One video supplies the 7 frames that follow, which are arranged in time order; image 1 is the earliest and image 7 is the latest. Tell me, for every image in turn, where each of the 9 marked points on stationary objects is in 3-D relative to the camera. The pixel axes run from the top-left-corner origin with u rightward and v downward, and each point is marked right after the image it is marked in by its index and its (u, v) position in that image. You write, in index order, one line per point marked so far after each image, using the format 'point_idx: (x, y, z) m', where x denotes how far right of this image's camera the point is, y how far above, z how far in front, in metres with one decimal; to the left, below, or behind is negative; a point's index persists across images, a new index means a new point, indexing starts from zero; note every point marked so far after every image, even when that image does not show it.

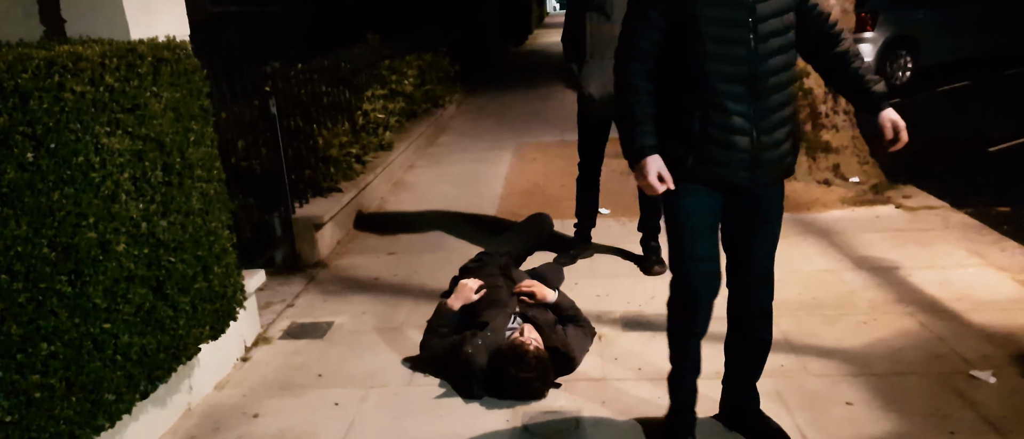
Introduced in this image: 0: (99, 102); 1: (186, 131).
0: (-1.1, +0.3, +2.2) m
1: (-1.1, +0.3, +2.7) m
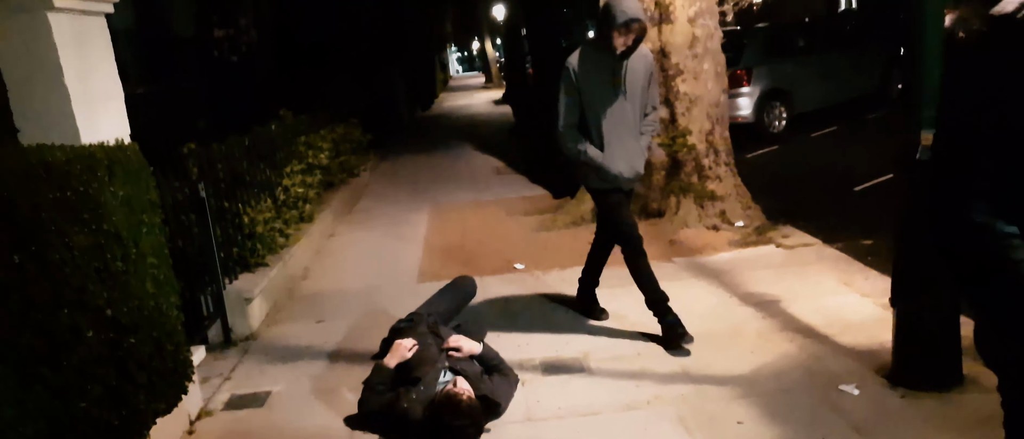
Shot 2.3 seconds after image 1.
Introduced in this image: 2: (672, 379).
0: (-1.4, 0.0, +2.5) m
1: (-1.4, 0.0, +3.0) m
2: (+0.8, -0.8, +4.1) m
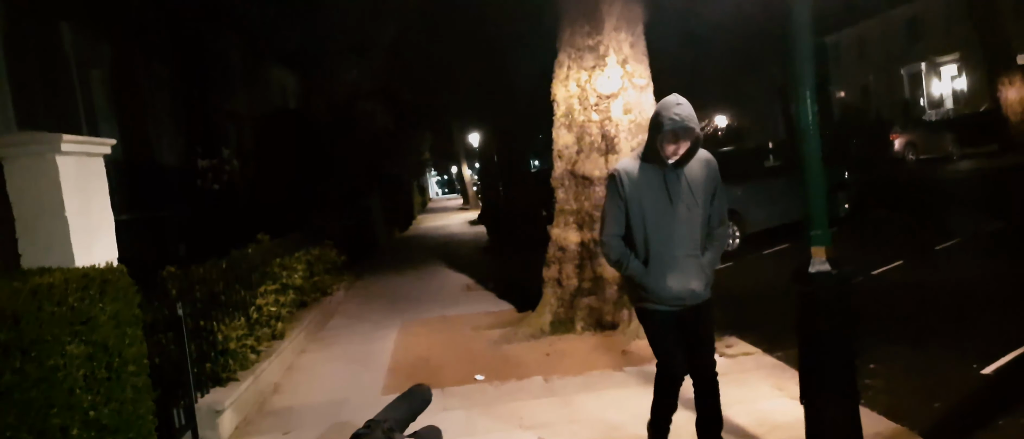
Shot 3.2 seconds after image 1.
0: (-1.7, -0.4, +2.9) m
1: (-1.7, -0.5, +3.4) m
2: (+0.5, -1.4, +4.4) m
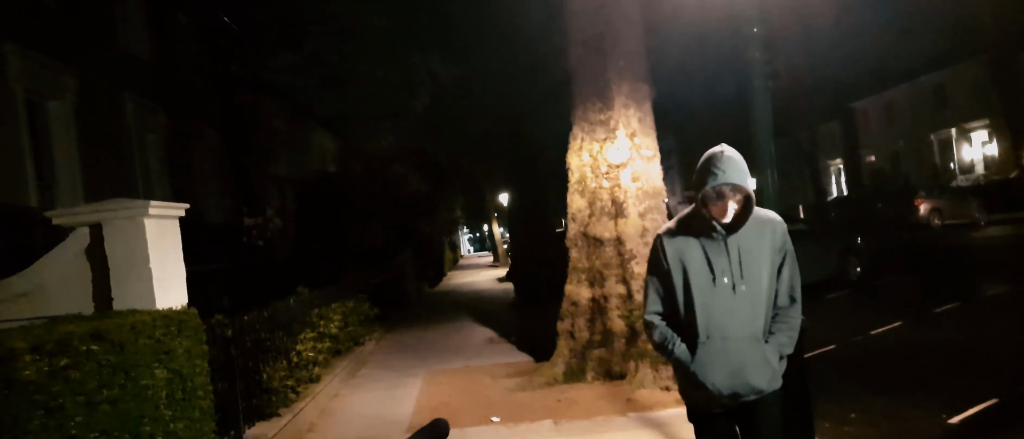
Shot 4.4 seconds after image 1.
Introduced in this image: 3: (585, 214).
0: (-1.7, -0.6, +3.7) m
1: (-1.7, -0.8, +4.1) m
2: (+0.6, -1.8, +5.0) m
3: (+0.8, +0.1, +8.4) m
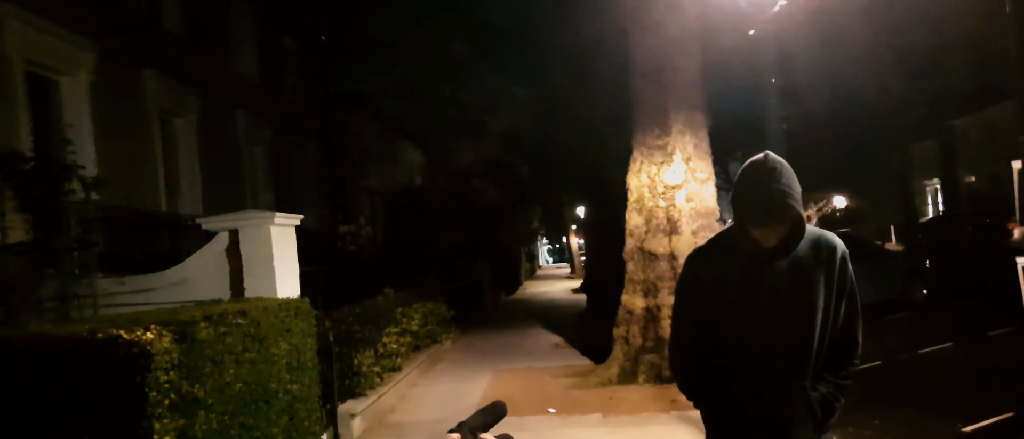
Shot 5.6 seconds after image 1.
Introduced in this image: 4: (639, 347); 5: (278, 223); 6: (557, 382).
0: (-1.4, -0.7, +4.8) m
1: (-1.4, -0.8, +5.3) m
2: (+0.9, -1.9, +5.9) m
3: (+1.5, -0.1, +9.2) m
4: (+1.5, -1.5, +9.1) m
5: (-1.7, 0.0, +5.7) m
6: (+0.5, -2.0, +9.5) m
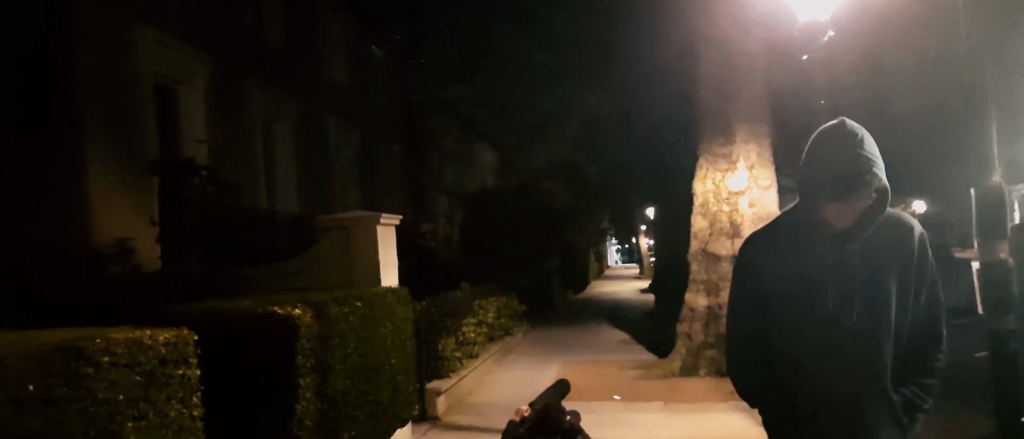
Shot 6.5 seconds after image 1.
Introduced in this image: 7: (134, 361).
0: (-0.9, -0.7, +5.7) m
1: (-0.8, -0.8, +6.1) m
2: (+1.5, -2.0, +6.5) m
3: (+2.4, -0.2, +9.8) m
4: (+2.3, -1.5, +9.7) m
5: (-1.1, 0.0, +6.5) m
6: (+1.4, -2.0, +10.1) m
7: (-1.4, -0.5, +3.0) m
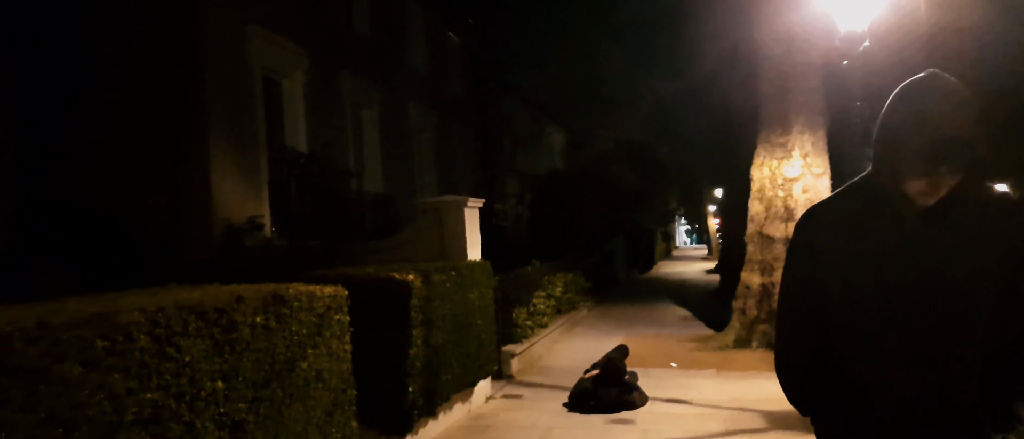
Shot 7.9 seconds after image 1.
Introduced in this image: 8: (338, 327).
0: (-0.3, -0.5, +6.8) m
1: (-0.2, -0.7, +7.2) m
2: (+2.1, -1.8, +7.4) m
3: (+3.3, 0.0, +10.6) m
4: (+3.2, -1.3, +10.5) m
5: (-0.4, +0.1, +7.6) m
6: (+2.4, -1.8, +11.0) m
7: (-1.1, -0.5, +4.2) m
8: (-1.0, -0.6, +4.4) m
